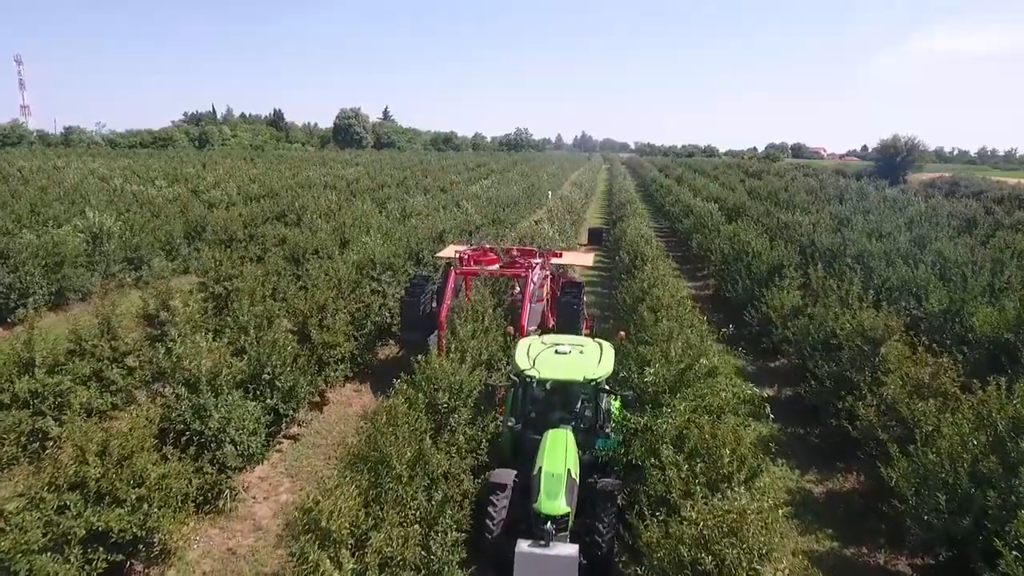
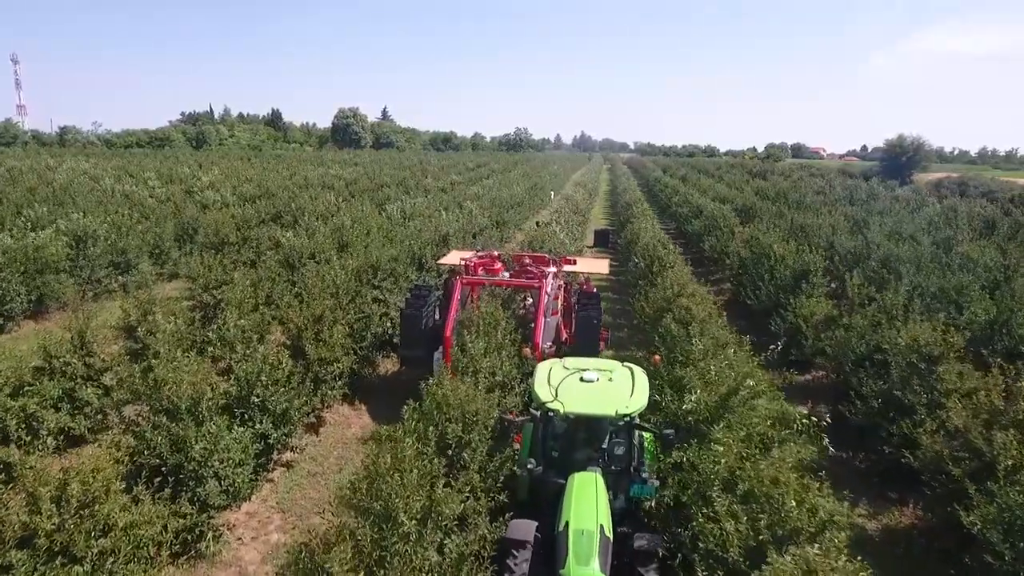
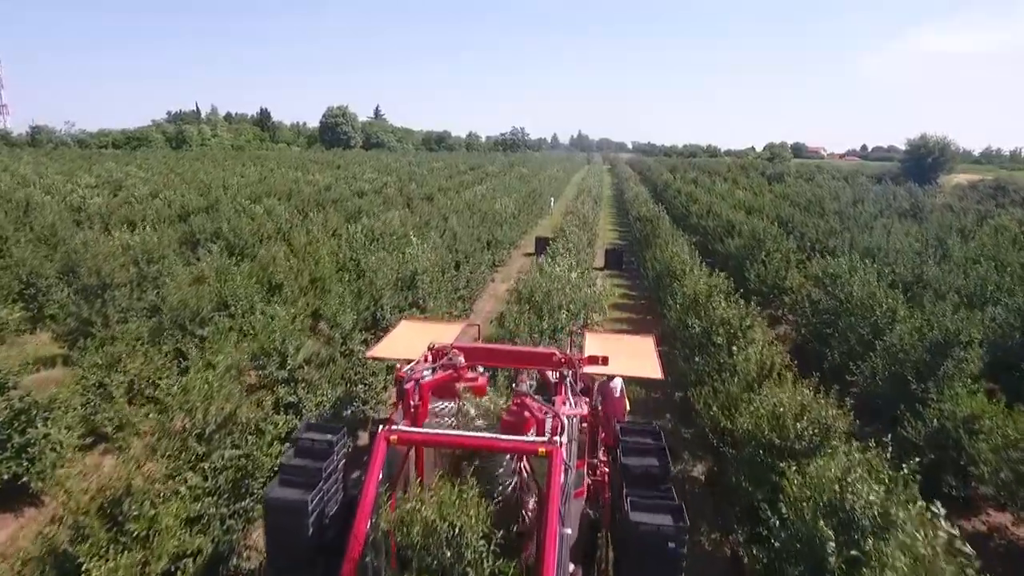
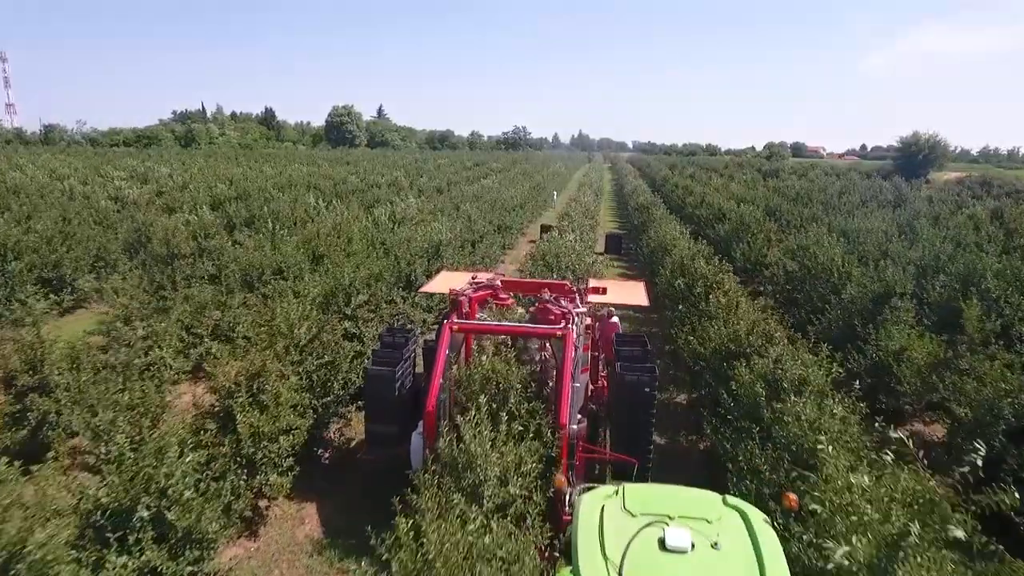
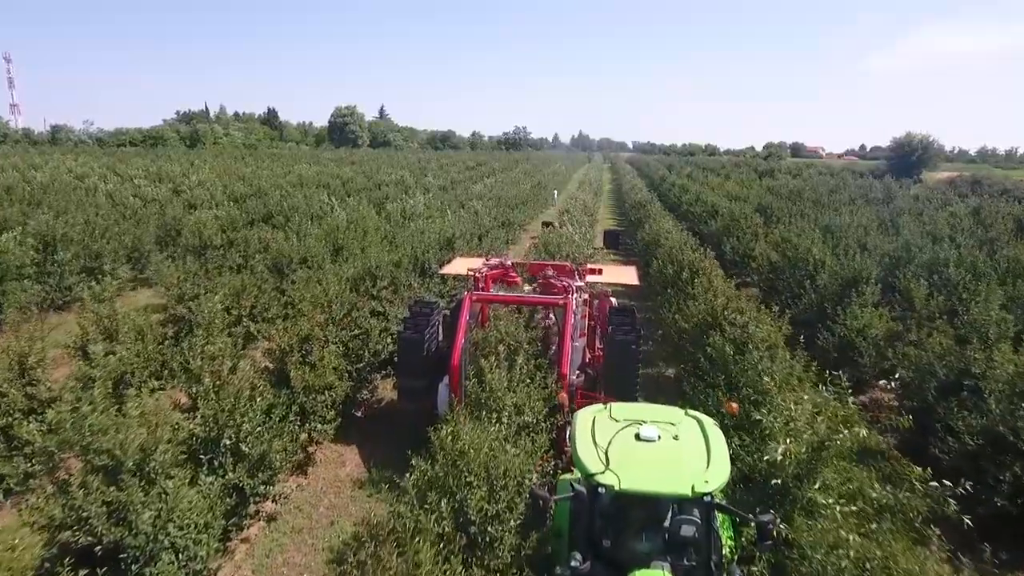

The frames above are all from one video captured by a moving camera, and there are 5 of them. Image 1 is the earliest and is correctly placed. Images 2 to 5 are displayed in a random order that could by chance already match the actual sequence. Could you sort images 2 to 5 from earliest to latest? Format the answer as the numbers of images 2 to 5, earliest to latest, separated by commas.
2, 5, 4, 3
